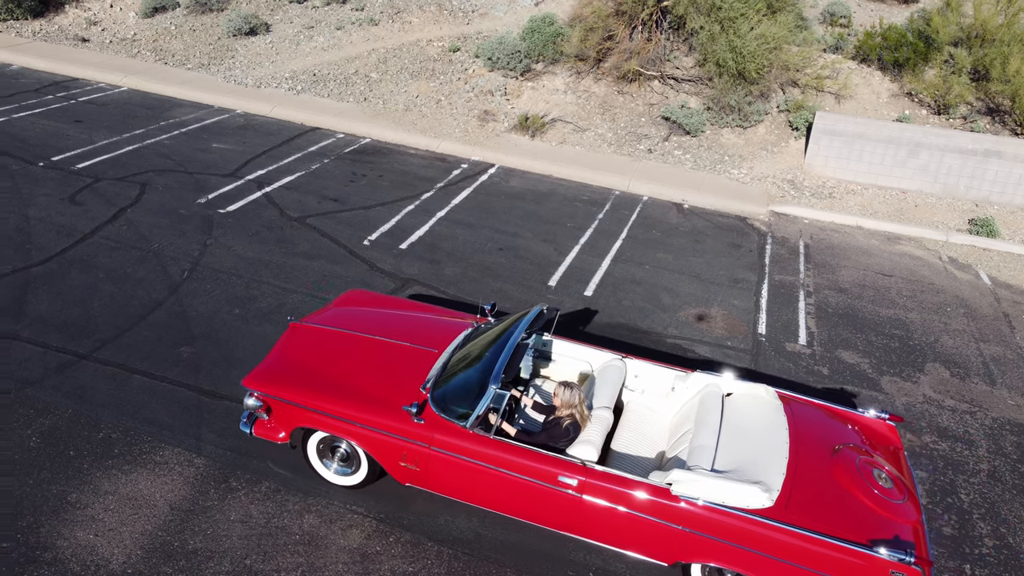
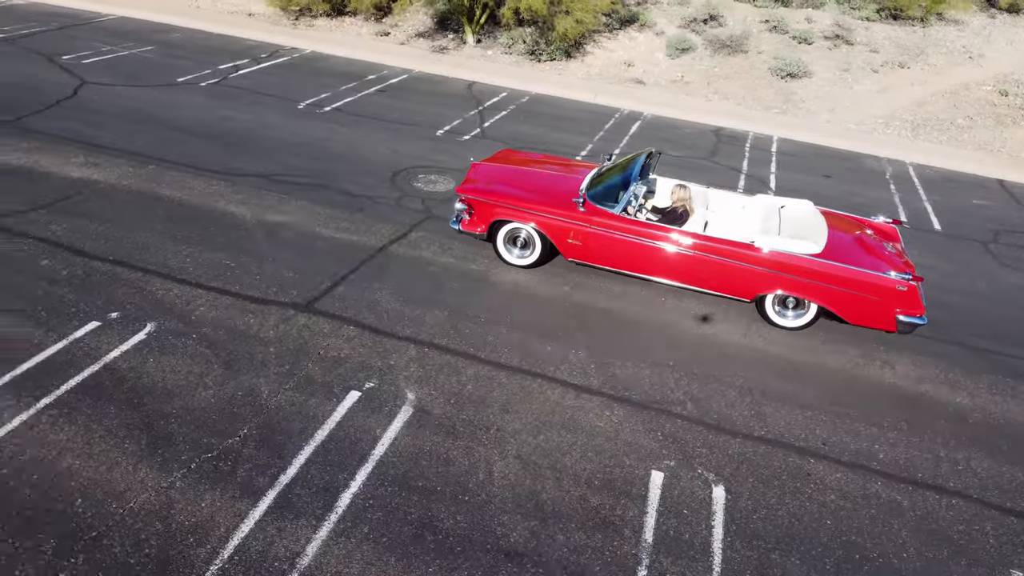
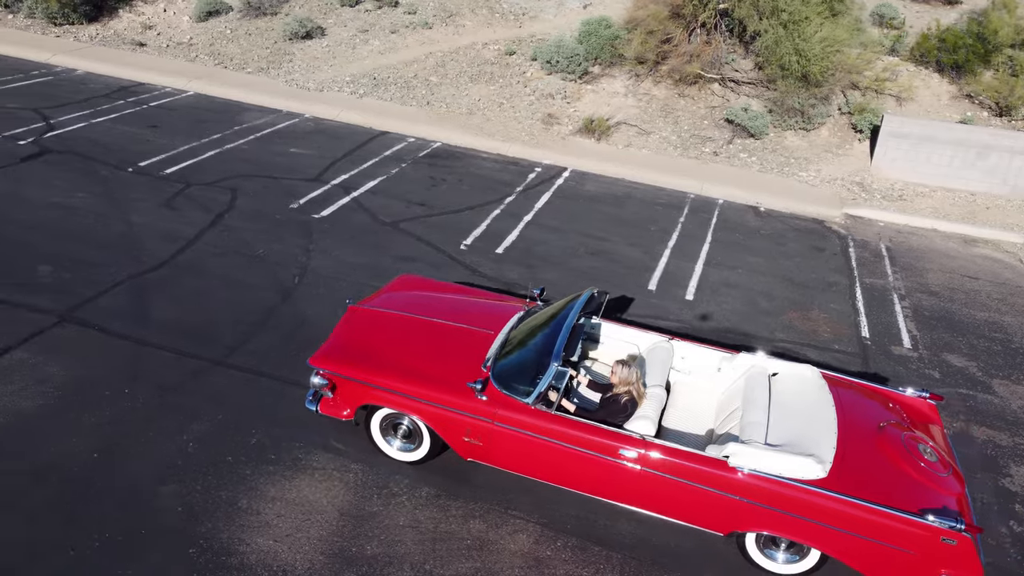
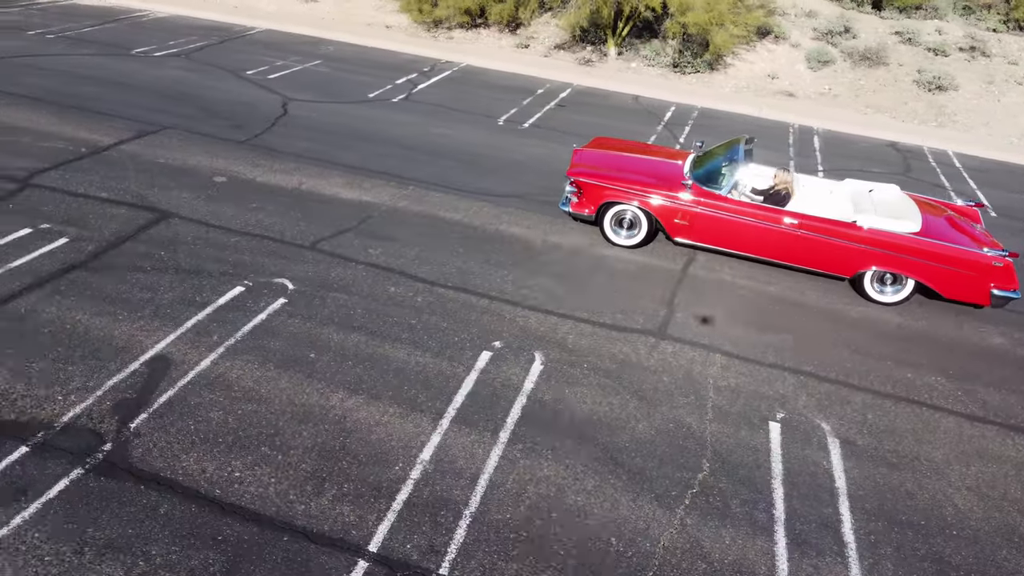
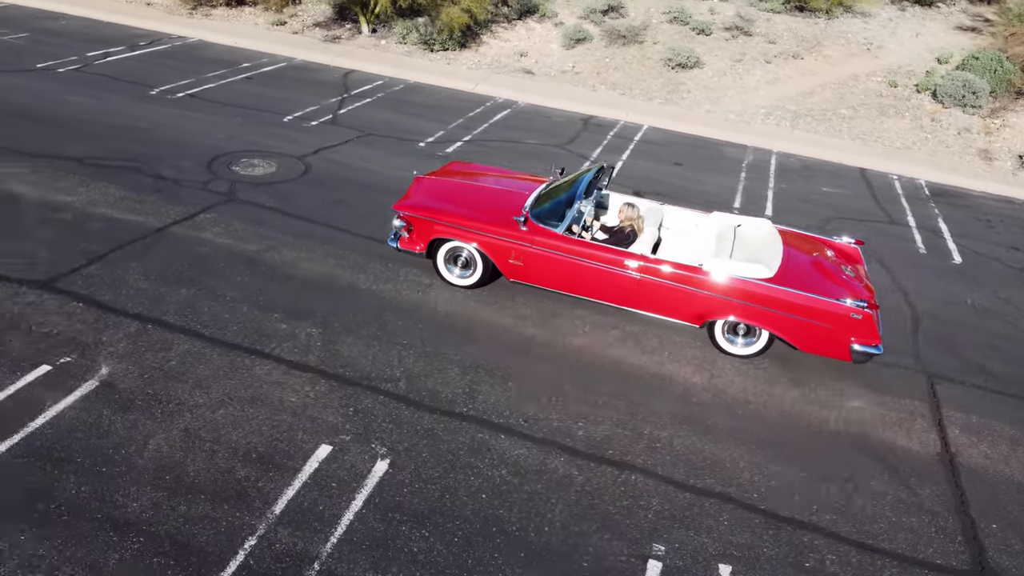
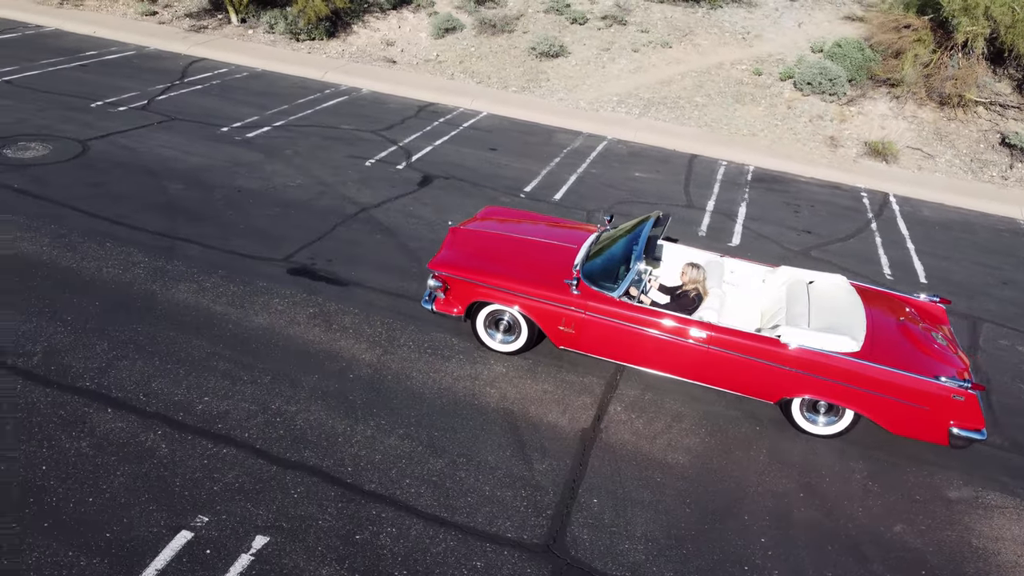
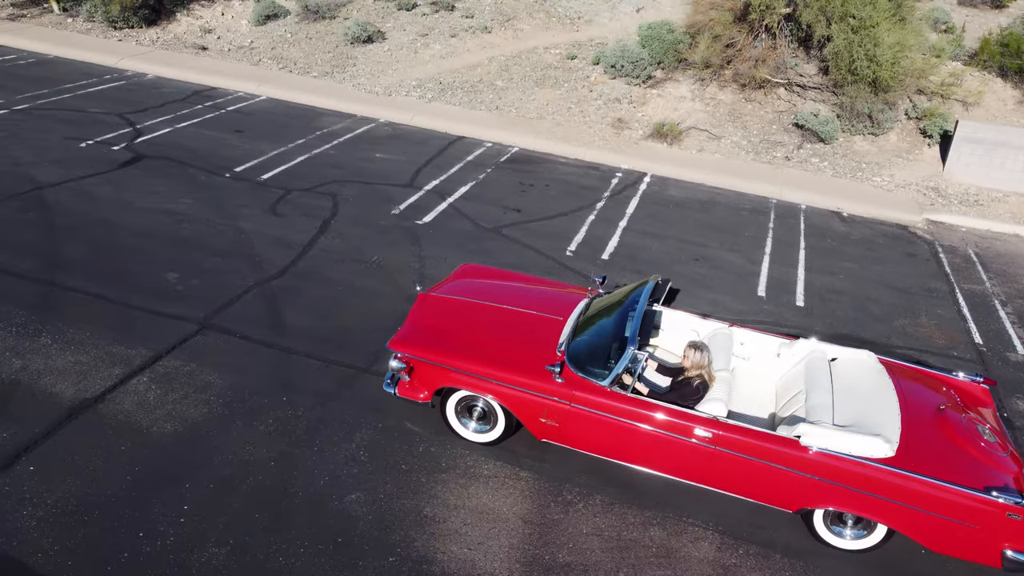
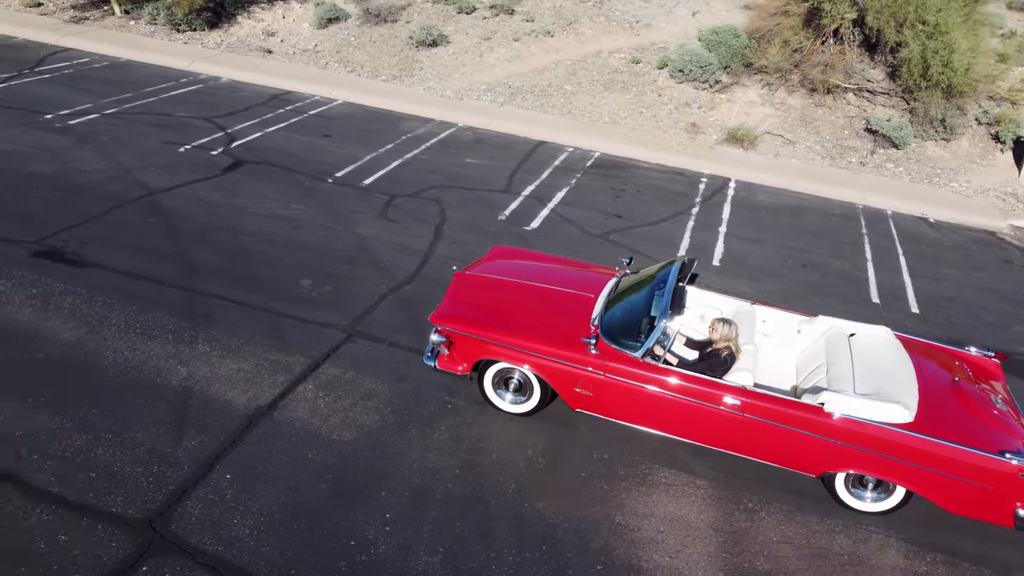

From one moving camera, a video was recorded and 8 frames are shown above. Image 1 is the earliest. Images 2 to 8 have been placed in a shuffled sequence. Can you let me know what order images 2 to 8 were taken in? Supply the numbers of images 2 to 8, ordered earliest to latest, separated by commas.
3, 7, 8, 6, 5, 2, 4
